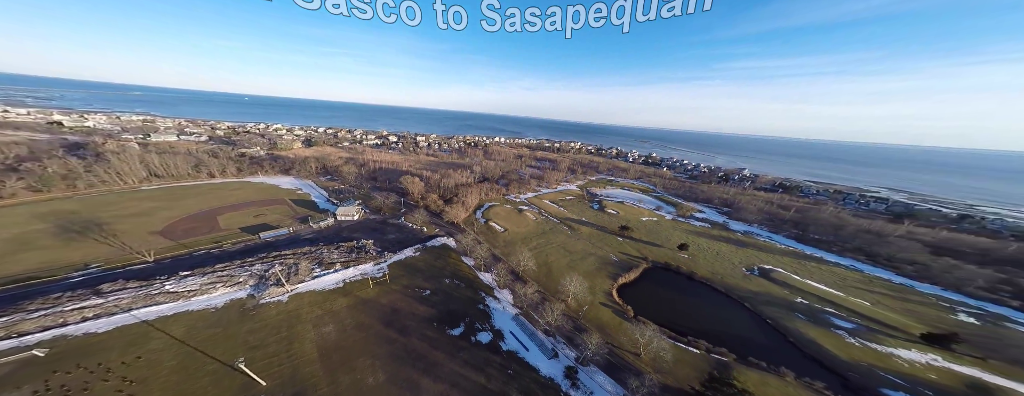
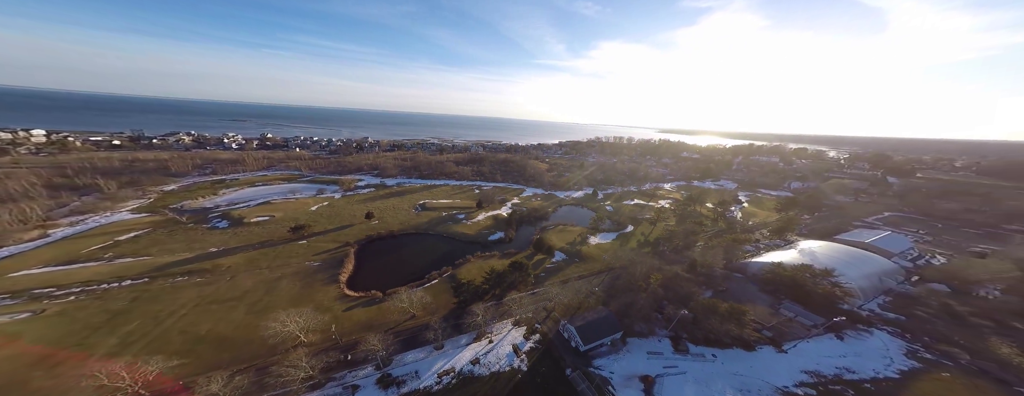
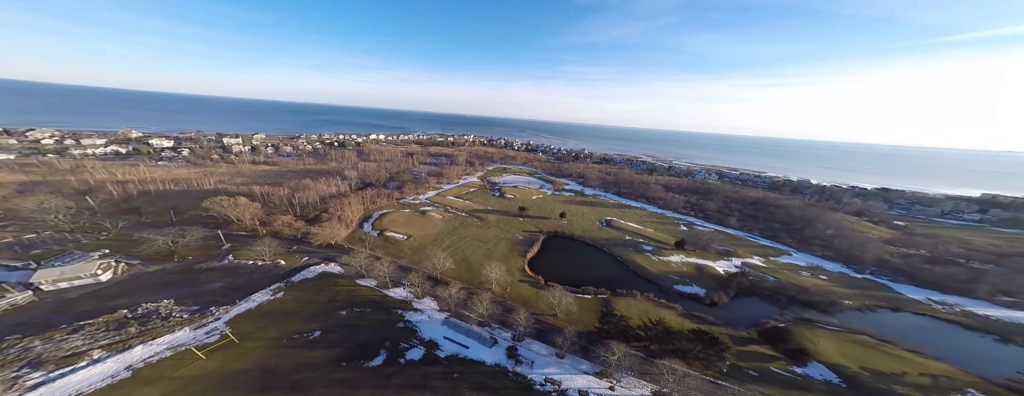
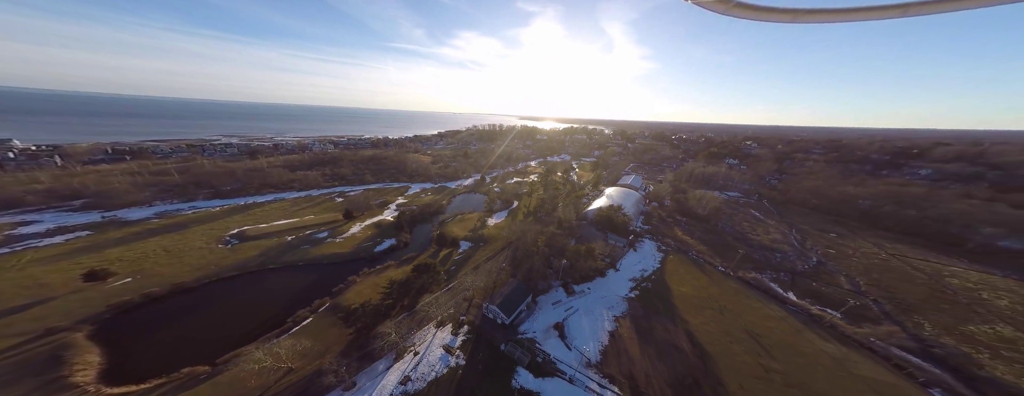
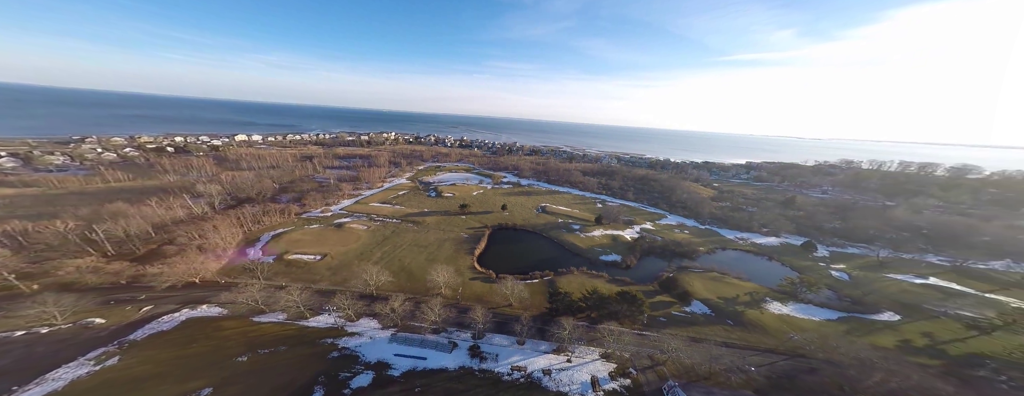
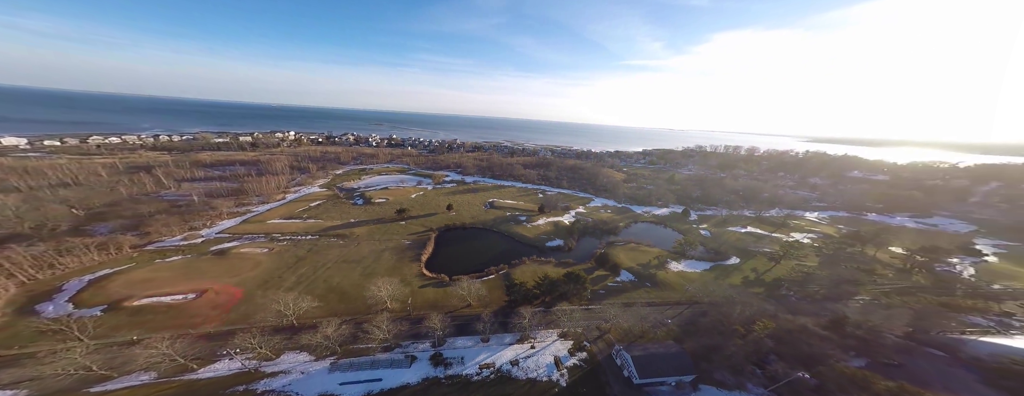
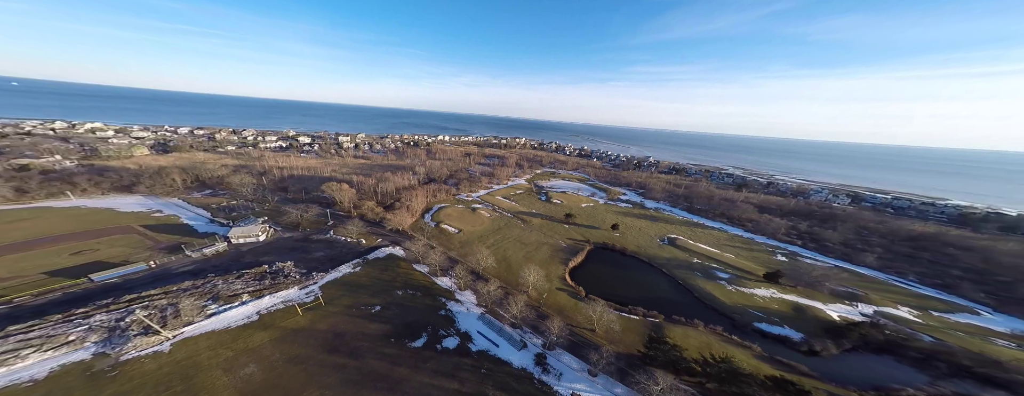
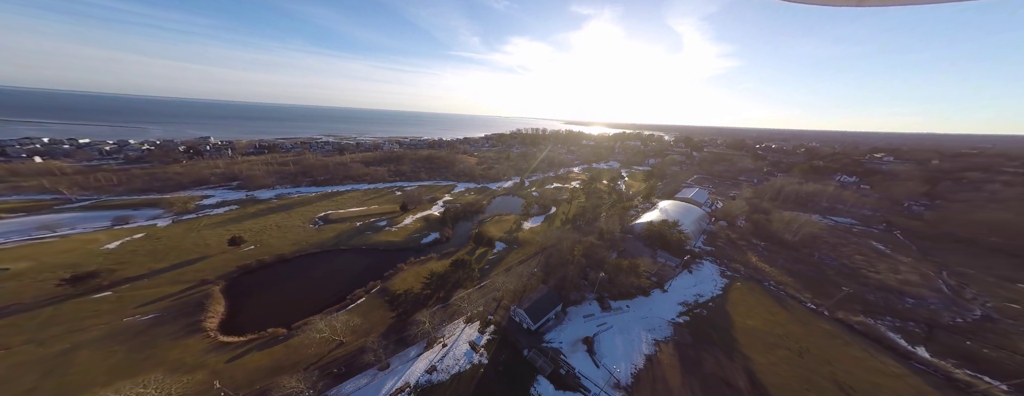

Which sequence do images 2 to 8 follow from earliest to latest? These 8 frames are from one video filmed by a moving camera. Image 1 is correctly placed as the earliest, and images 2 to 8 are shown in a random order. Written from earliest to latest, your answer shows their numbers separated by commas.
7, 3, 5, 6, 2, 8, 4
